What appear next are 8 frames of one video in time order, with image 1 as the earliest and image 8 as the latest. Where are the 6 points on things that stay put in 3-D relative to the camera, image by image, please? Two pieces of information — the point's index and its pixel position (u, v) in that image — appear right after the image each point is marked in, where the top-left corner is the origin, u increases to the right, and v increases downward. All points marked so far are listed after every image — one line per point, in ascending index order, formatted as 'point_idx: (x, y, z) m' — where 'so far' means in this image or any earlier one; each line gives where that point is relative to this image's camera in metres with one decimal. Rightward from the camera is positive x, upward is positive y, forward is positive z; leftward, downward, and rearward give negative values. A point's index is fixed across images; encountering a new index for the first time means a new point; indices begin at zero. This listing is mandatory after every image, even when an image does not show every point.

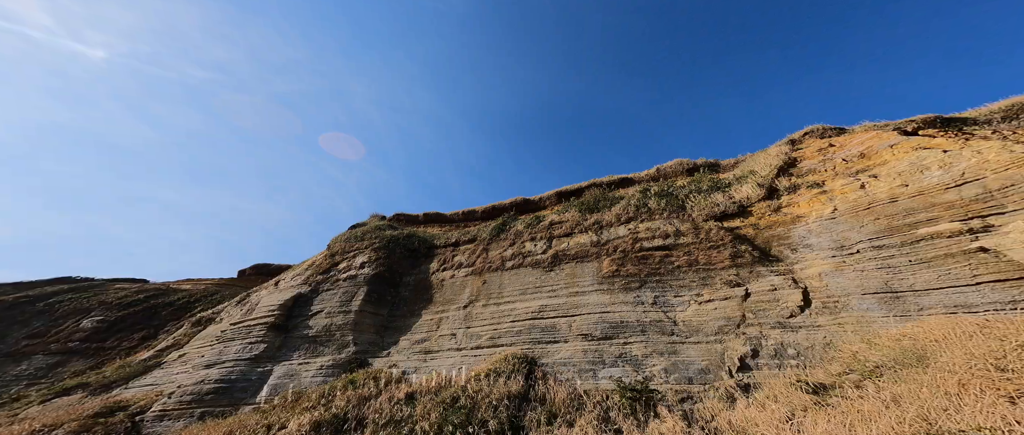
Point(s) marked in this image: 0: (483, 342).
0: (-0.6, -3.0, +7.4) m
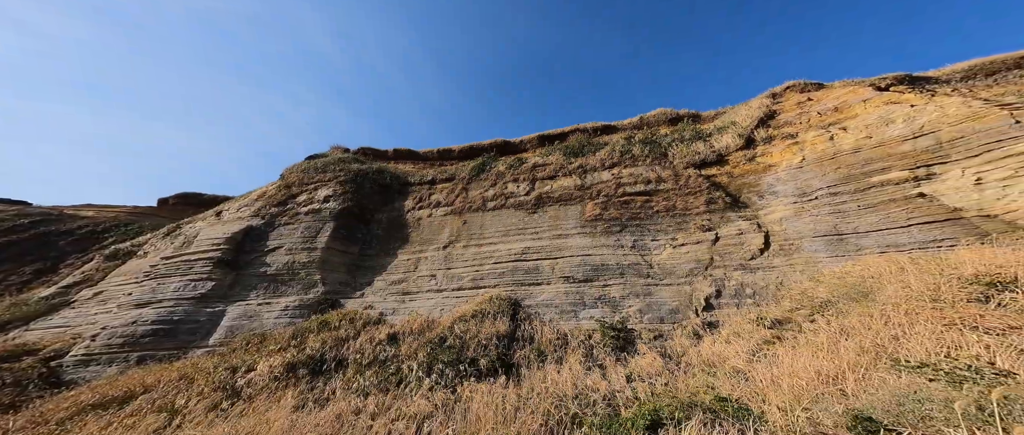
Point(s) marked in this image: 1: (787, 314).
0: (-1.1, -1.5, +7.2) m
1: (+4.6, -1.6, +4.9) m
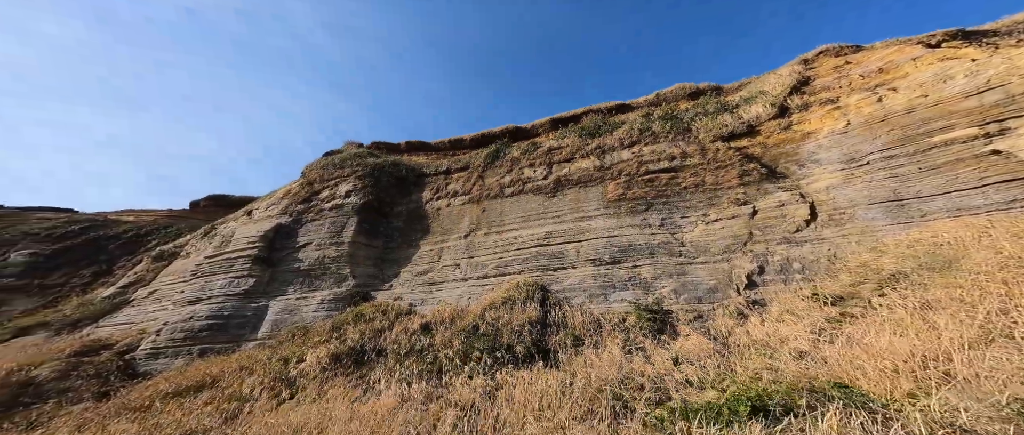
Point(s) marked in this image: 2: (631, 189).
0: (-0.5, -1.2, +7.1) m
1: (+5.1, -1.1, +4.6) m
2: (+3.1, +0.7, +7.6) m
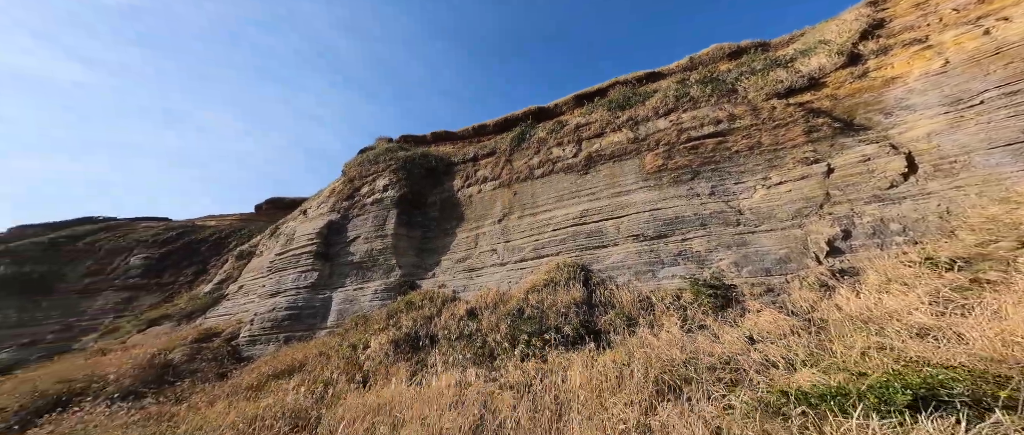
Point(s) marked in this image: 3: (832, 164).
0: (+0.4, -0.9, +7.1) m
1: (+5.7, -0.4, +4.1) m
2: (+3.8, +1.4, +7.1) m
3: (+6.0, +1.0, +5.8) m
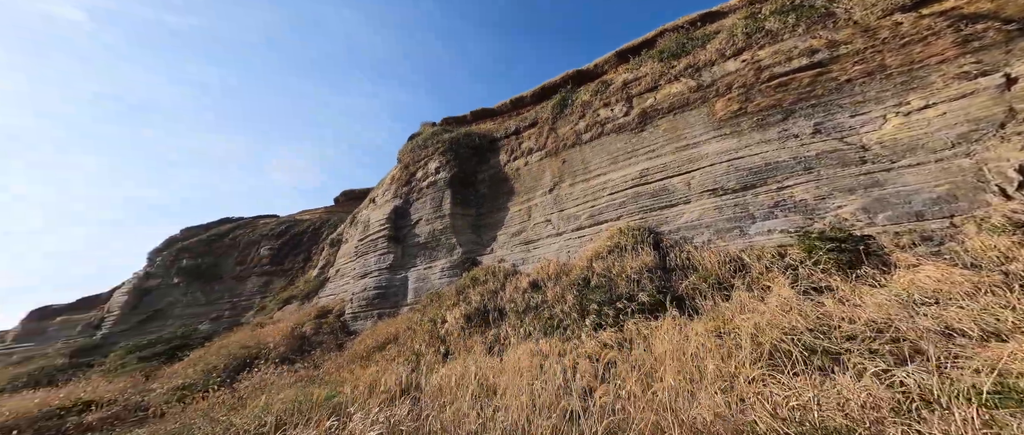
0: (+1.6, -0.2, +6.7) m
1: (+6.4, +0.4, +2.9) m
2: (+4.8, +2.3, +6.1) m
3: (+6.9, +2.0, +4.5) m
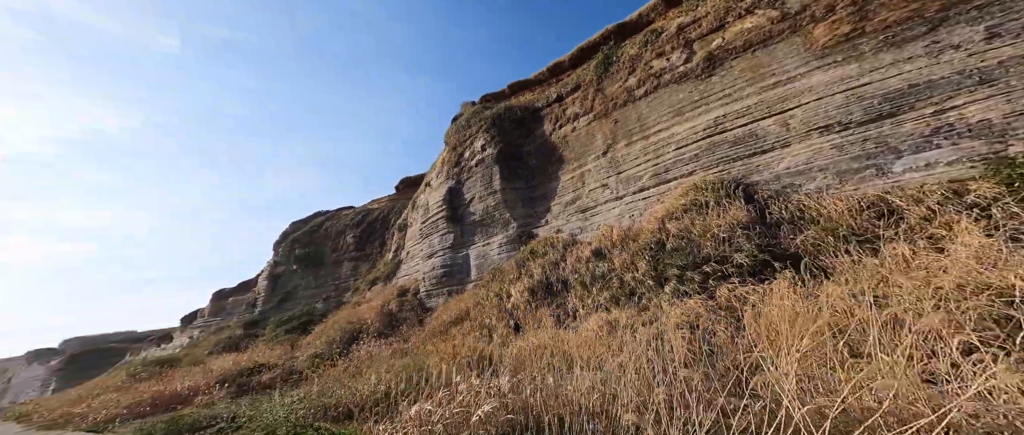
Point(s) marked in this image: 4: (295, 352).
0: (+2.8, +0.6, +6.1) m
1: (+6.9, +1.2, +1.6) m
2: (+5.7, +3.2, +4.9) m
3: (+7.5, +2.9, +3.0) m
4: (-12.1, -7.5, +16.8) m
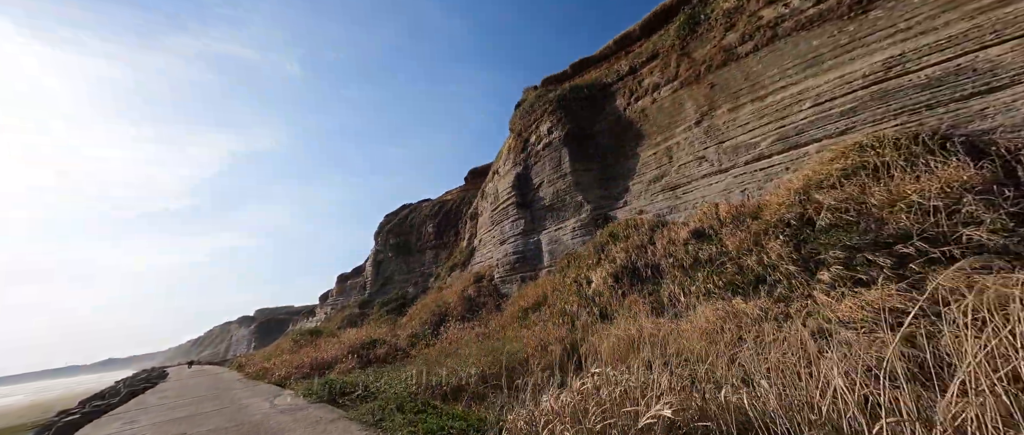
0: (+4.9, +1.1, +5.1) m
1: (+8.2, +1.7, 0.0) m
2: (+7.5, +3.8, +3.3) m
3: (+9.0, +3.5, +1.2) m
4: (-7.5, -7.1, +18.7) m
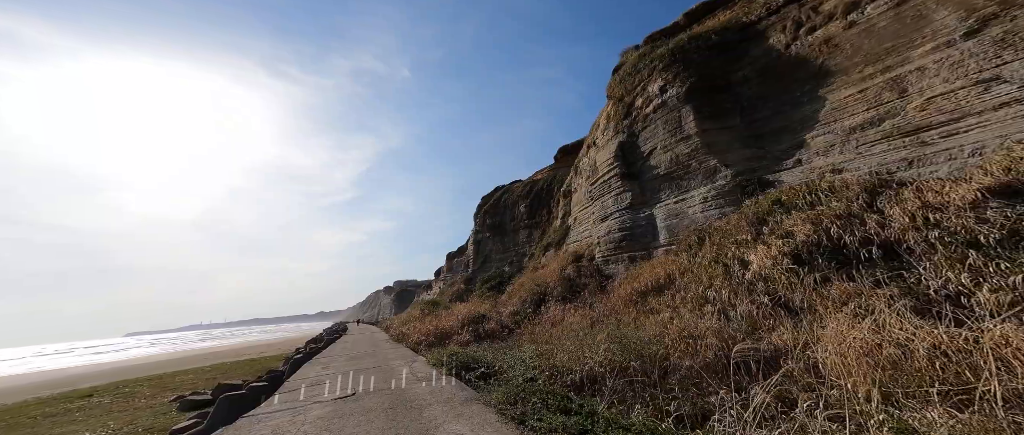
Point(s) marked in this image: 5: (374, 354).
0: (+8.6, +2.0, +2.2) m
1: (+10.8, +2.2, -3.5) m
2: (+10.8, +4.5, -0.2) m
3: (+11.8, +4.1, -2.5) m
4: (-0.8, -5.5, +18.3) m
5: (-5.2, -5.2, +11.2) m
